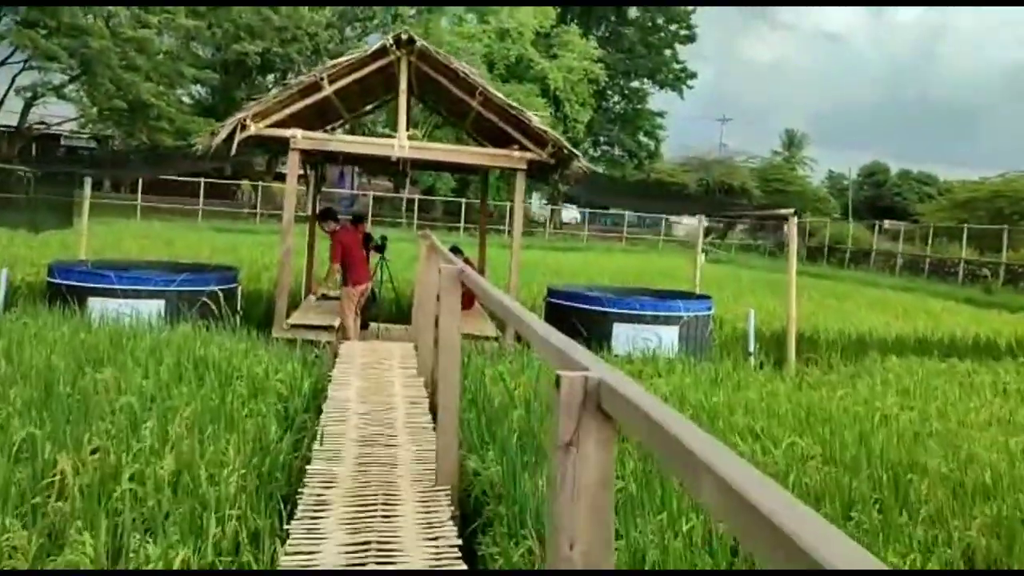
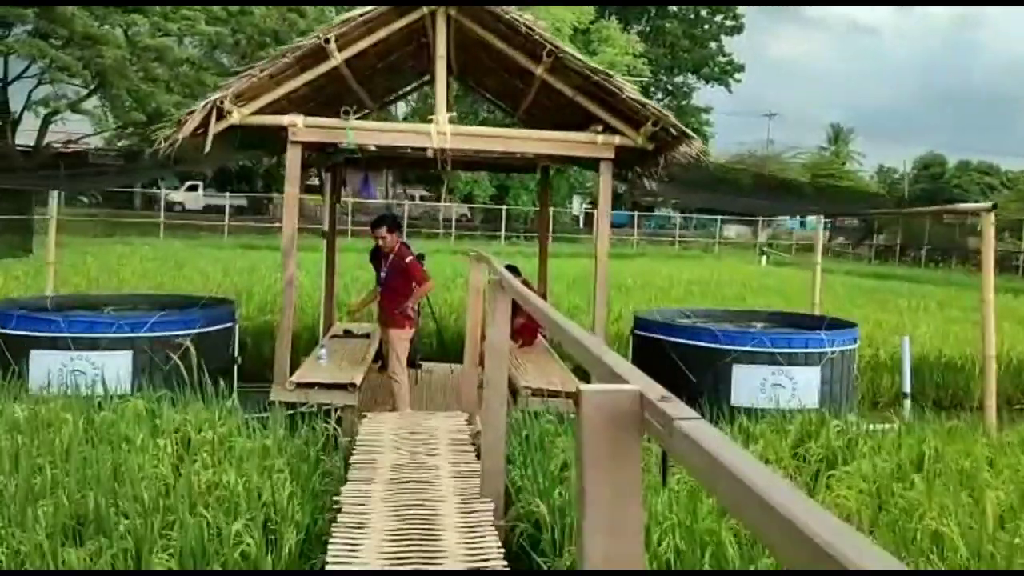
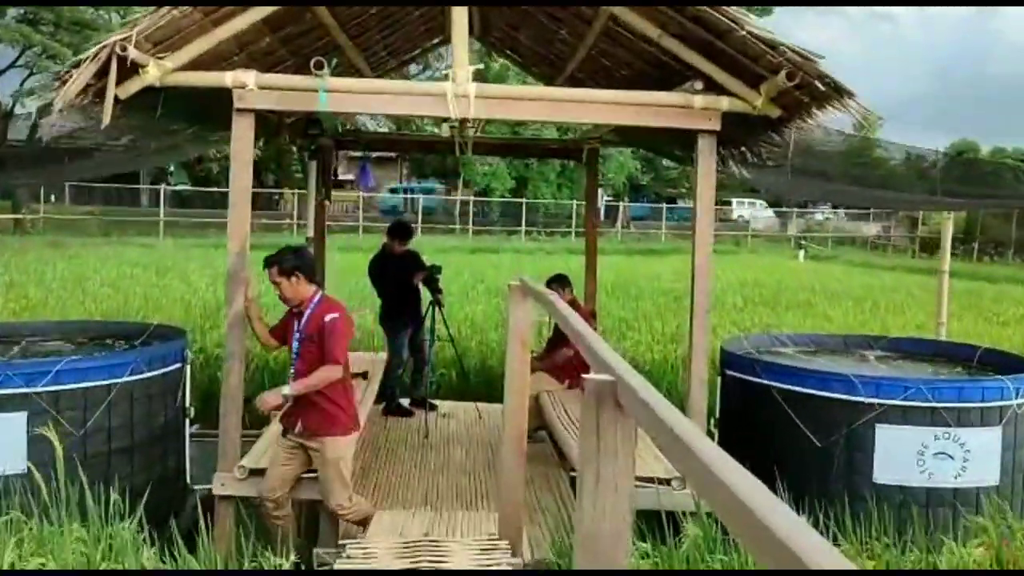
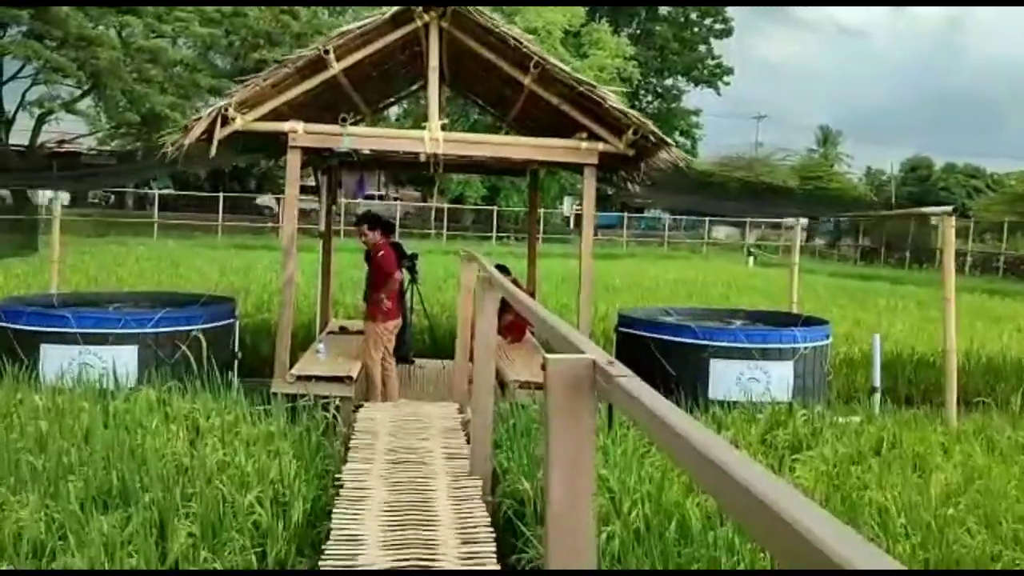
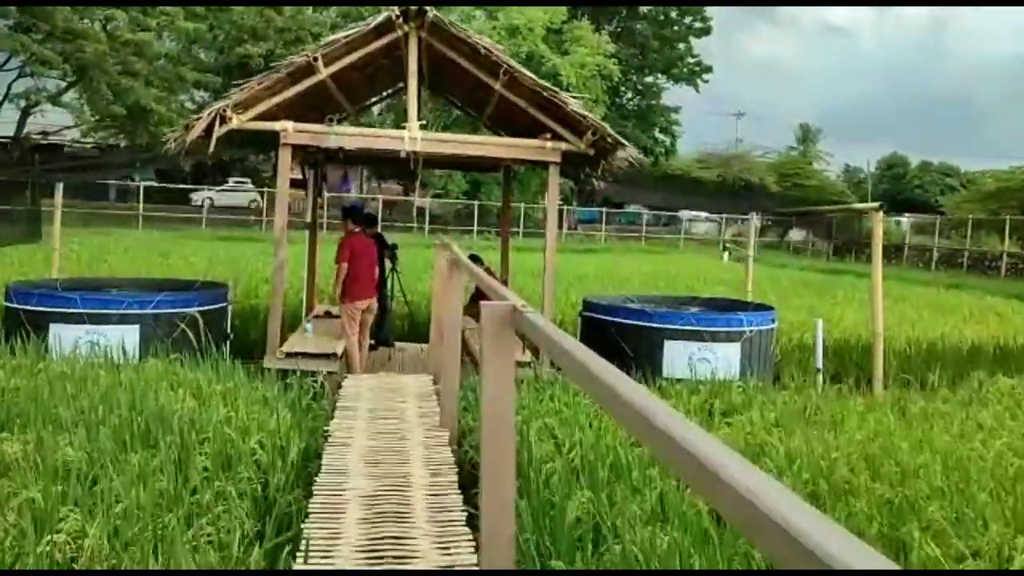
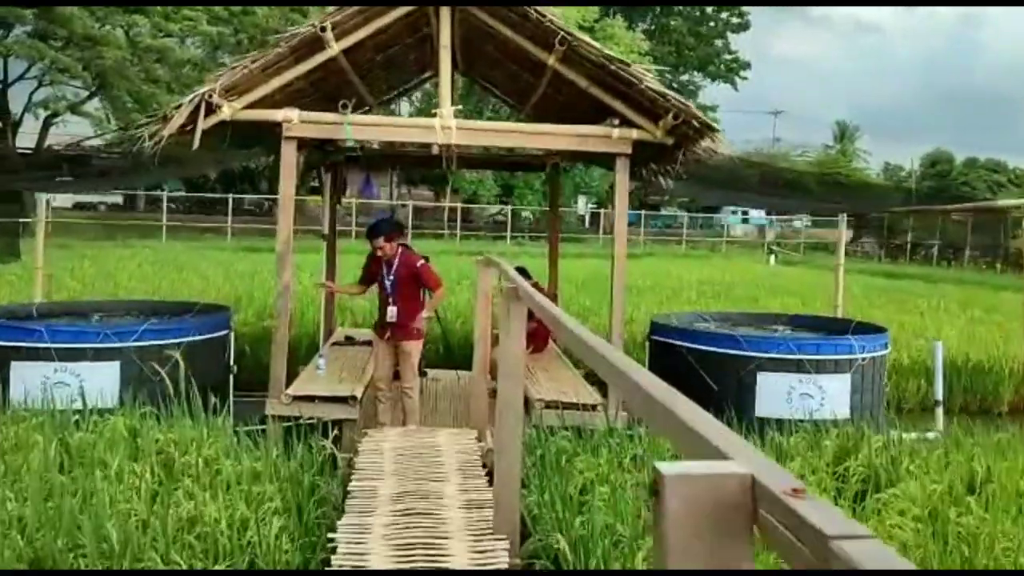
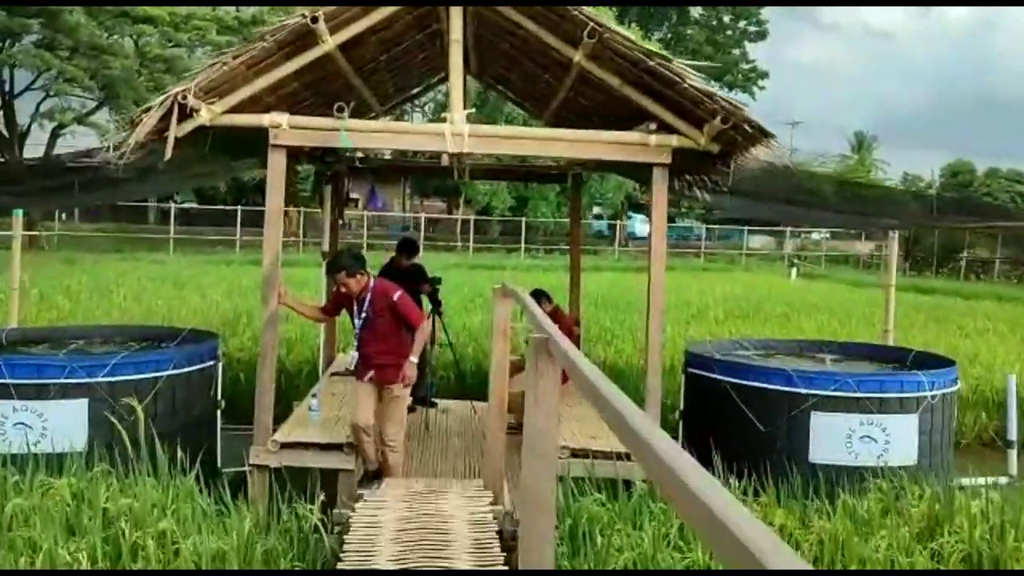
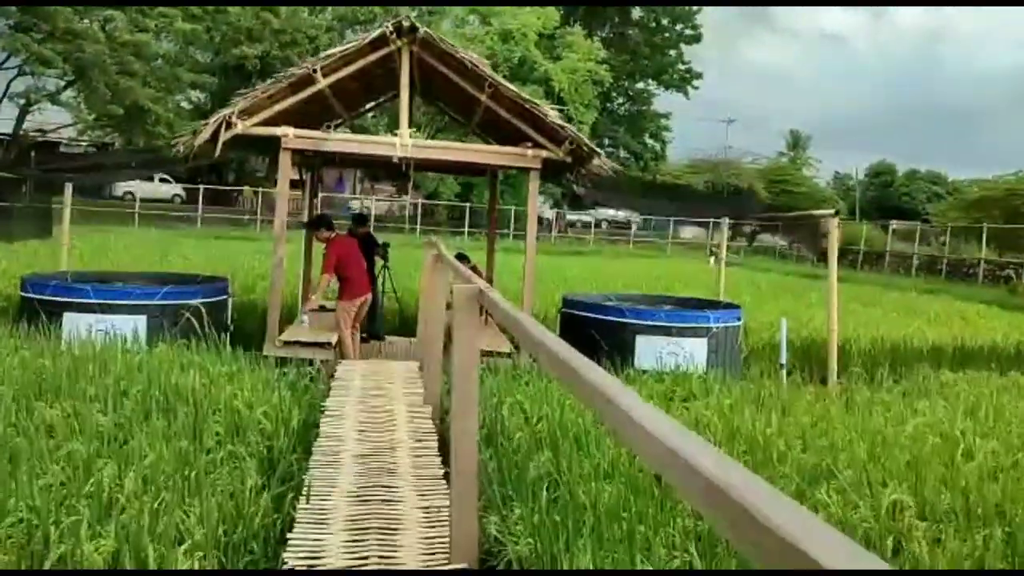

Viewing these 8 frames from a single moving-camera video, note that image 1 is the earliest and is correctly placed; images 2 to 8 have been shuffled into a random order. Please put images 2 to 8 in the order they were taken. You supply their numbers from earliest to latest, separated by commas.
8, 5, 4, 2, 6, 7, 3
